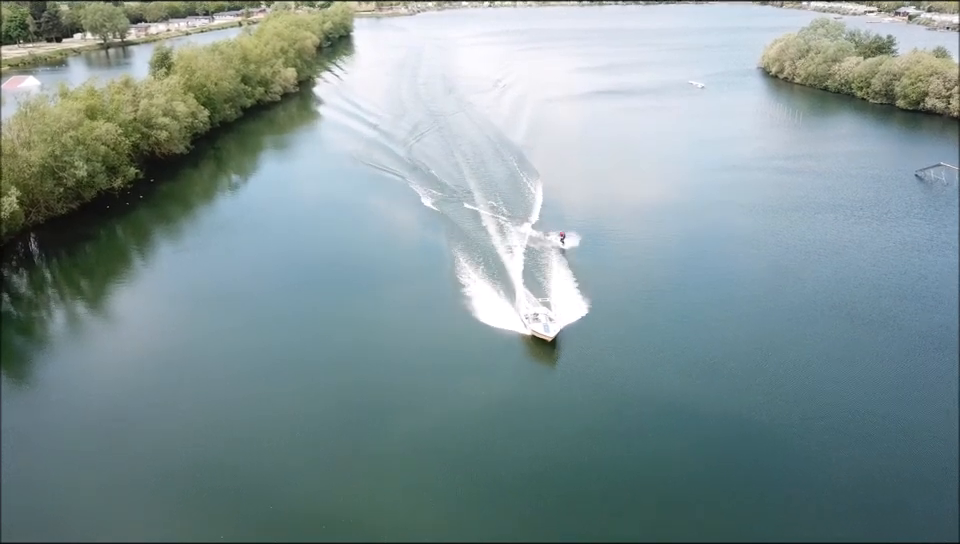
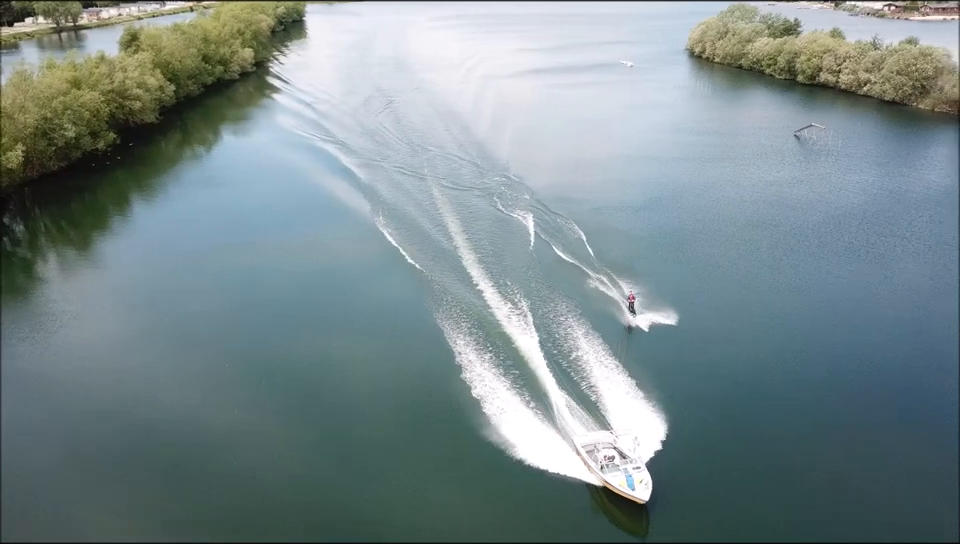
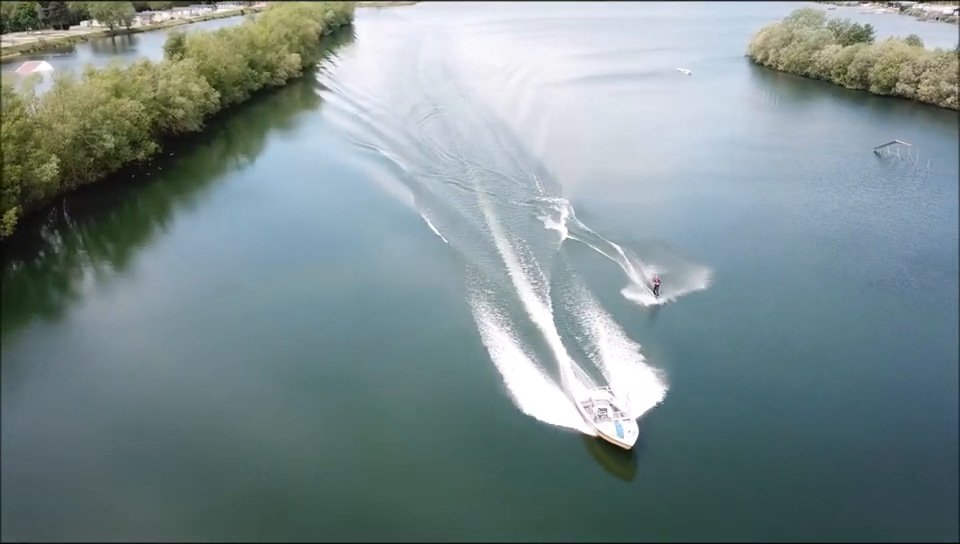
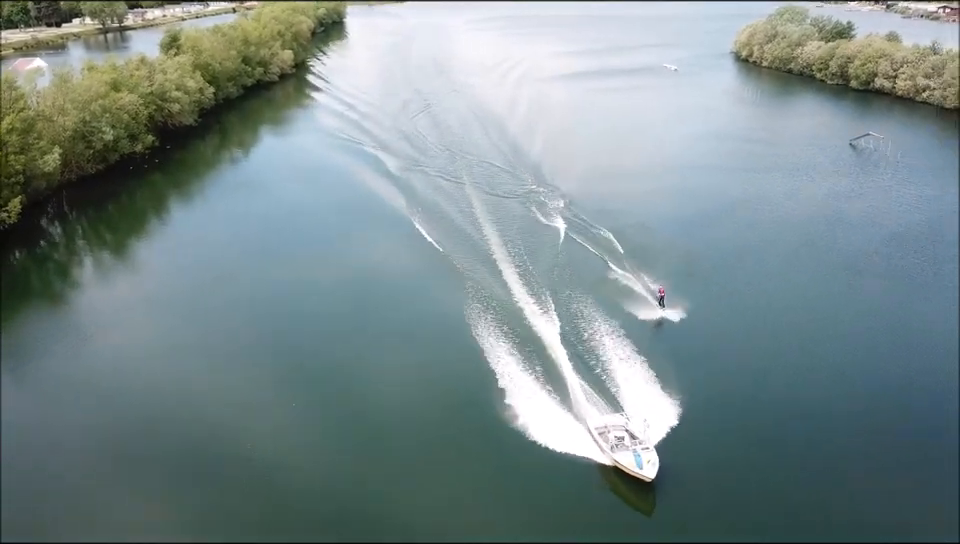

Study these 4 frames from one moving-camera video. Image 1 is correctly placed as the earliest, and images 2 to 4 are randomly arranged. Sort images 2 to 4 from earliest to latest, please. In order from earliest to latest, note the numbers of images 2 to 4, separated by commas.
3, 4, 2
